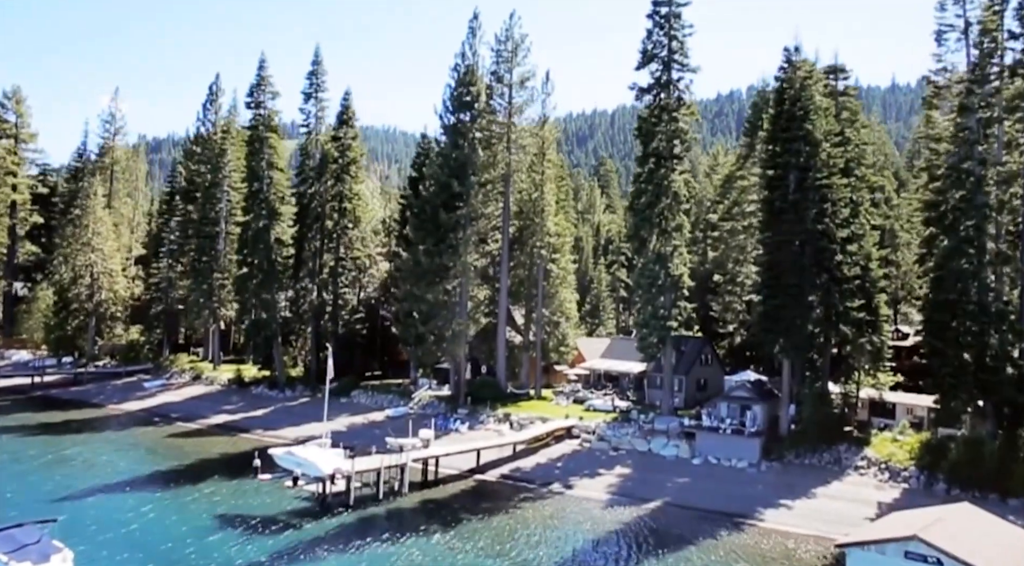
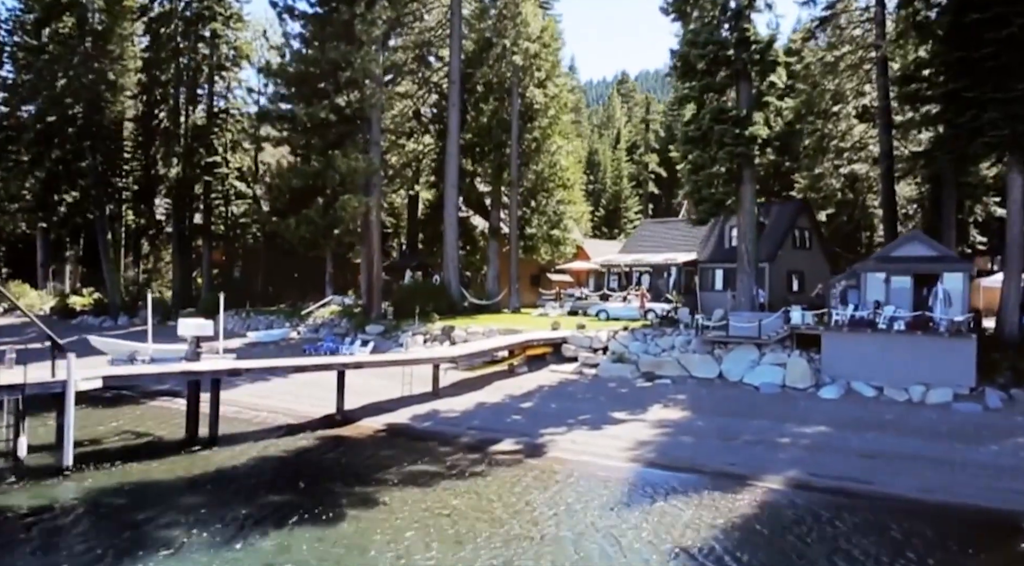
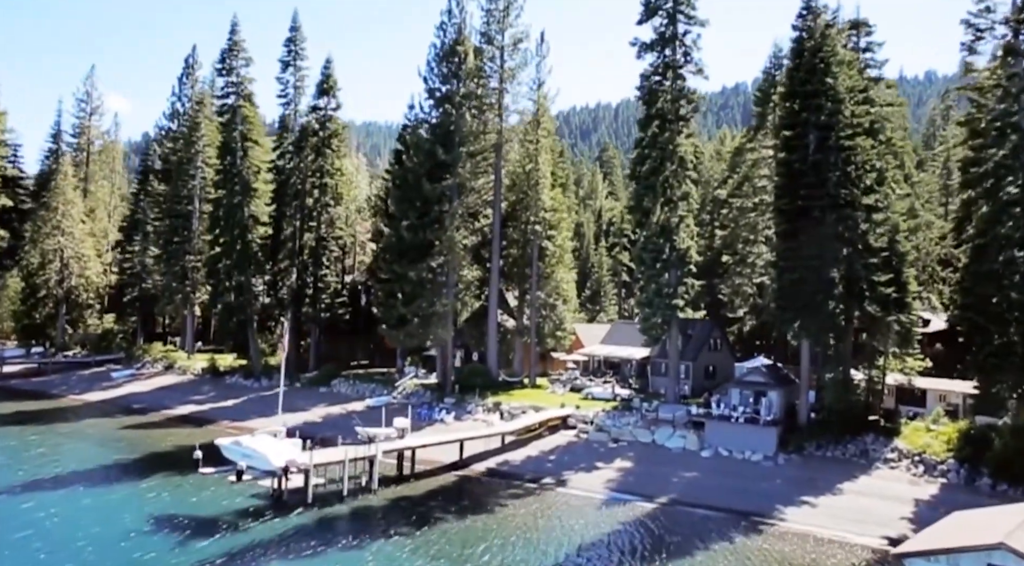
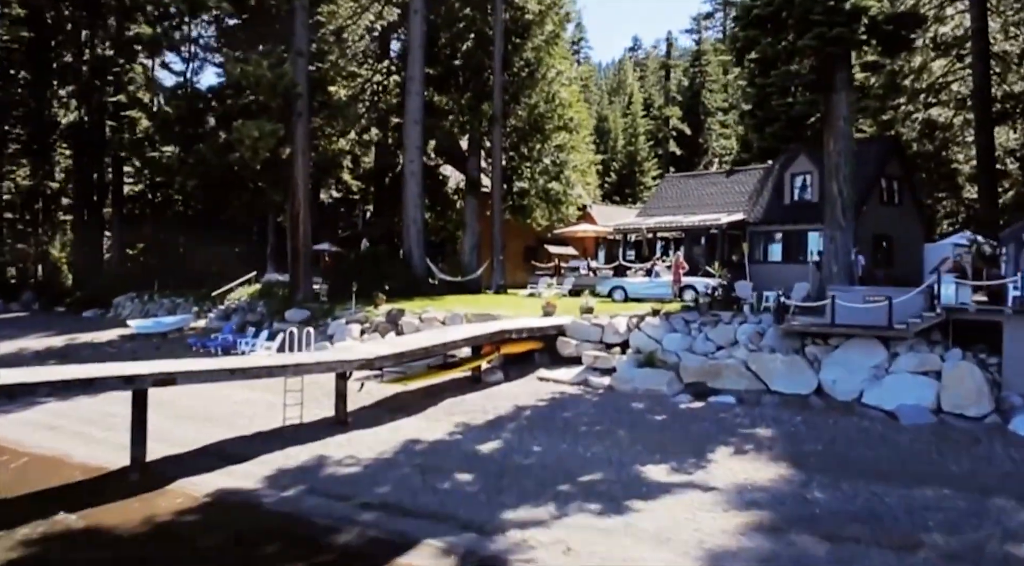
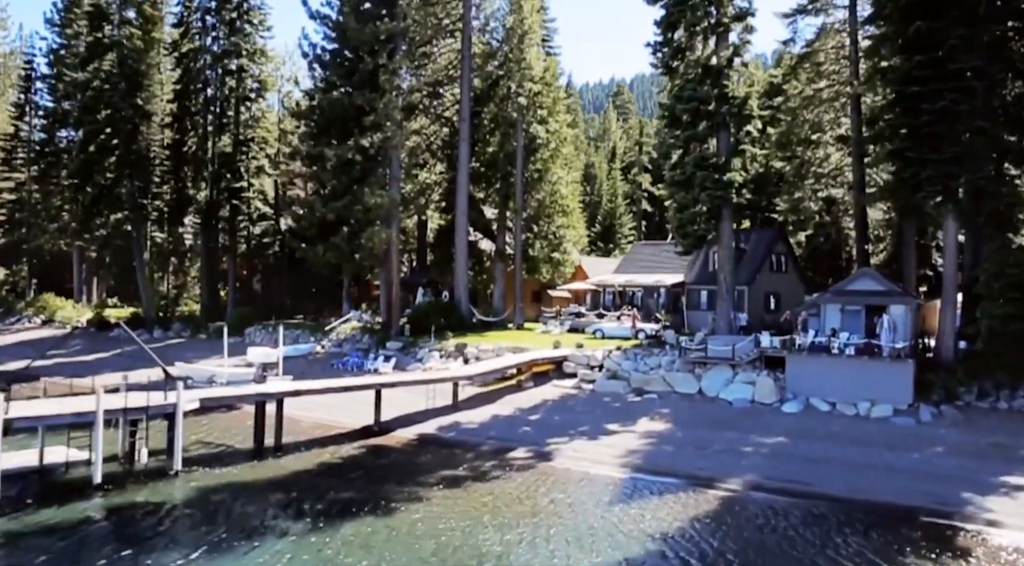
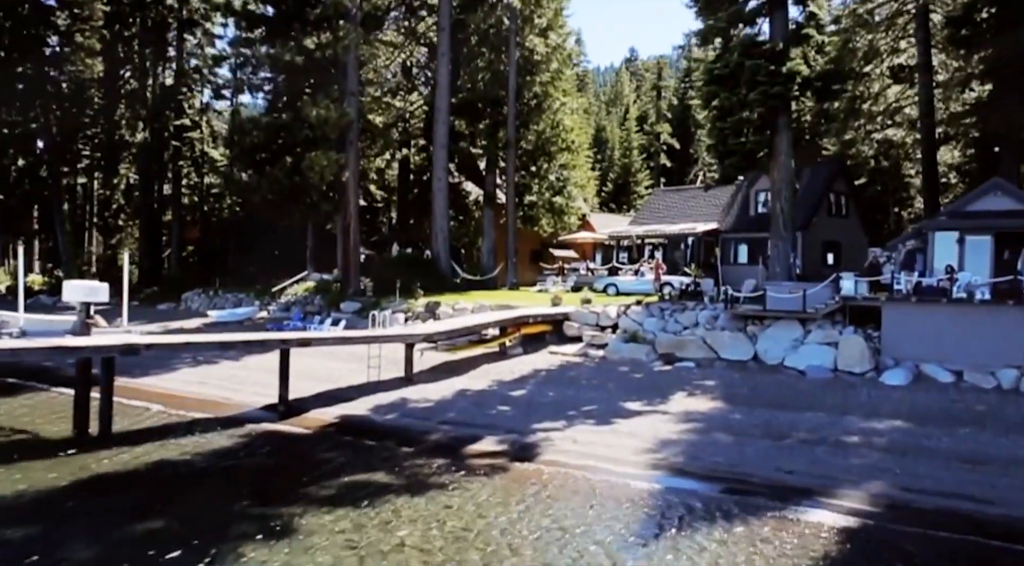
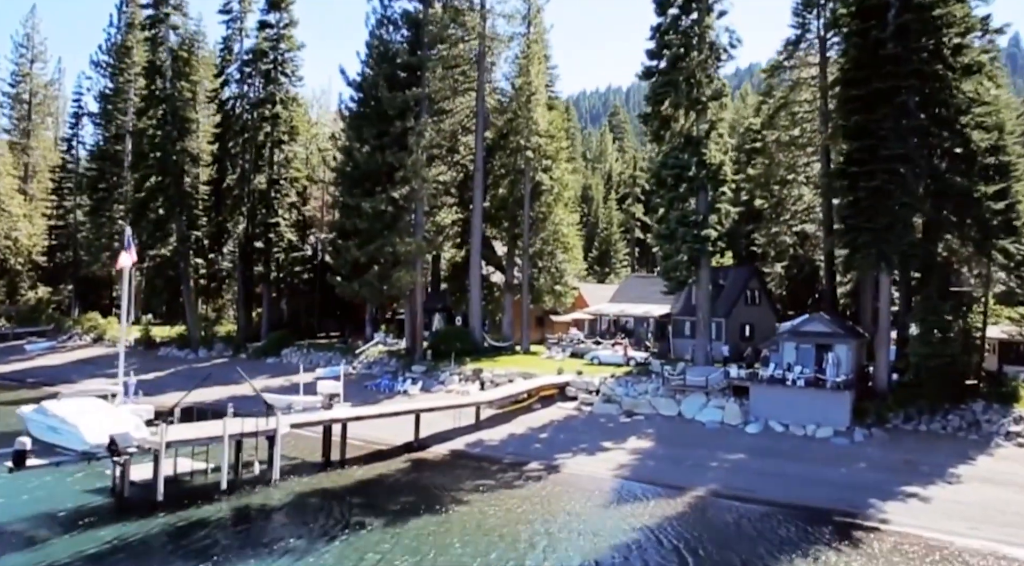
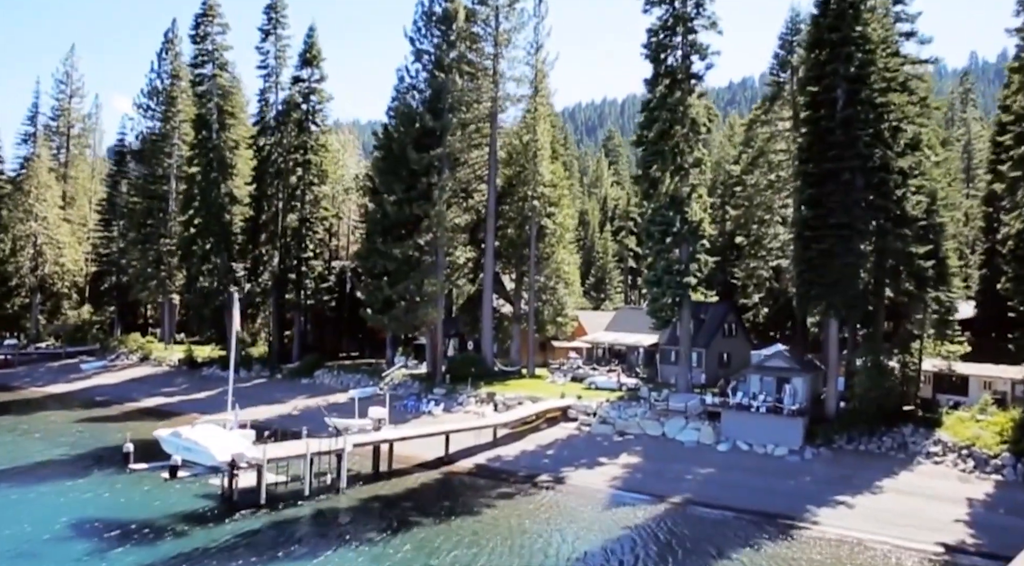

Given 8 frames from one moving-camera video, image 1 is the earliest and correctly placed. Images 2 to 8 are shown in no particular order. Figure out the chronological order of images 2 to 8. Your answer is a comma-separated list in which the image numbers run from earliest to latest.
3, 8, 7, 5, 2, 6, 4
